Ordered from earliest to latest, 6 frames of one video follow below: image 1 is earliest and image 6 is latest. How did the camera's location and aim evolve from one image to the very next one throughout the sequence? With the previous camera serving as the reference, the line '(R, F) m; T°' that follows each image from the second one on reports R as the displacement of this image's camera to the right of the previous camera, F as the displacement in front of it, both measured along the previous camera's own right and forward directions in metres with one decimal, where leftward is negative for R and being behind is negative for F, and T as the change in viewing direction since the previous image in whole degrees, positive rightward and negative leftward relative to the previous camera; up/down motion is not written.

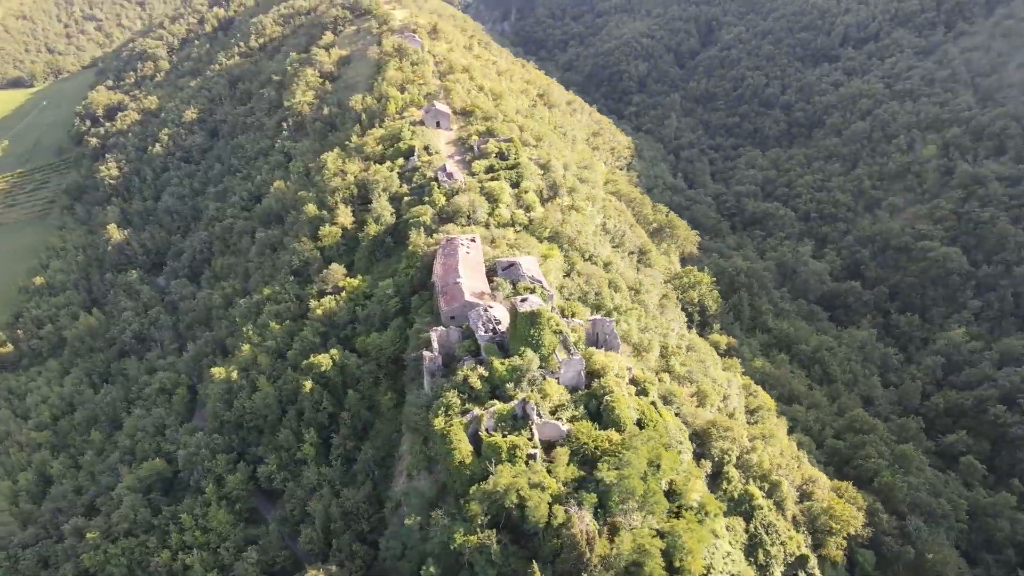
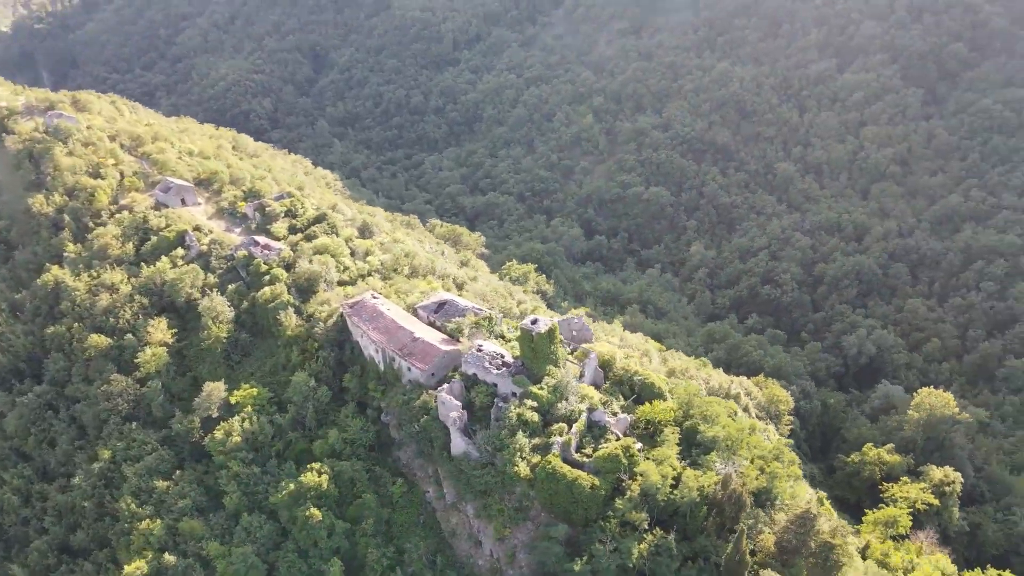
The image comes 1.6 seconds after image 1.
(-16.8, +4.8) m; +31°
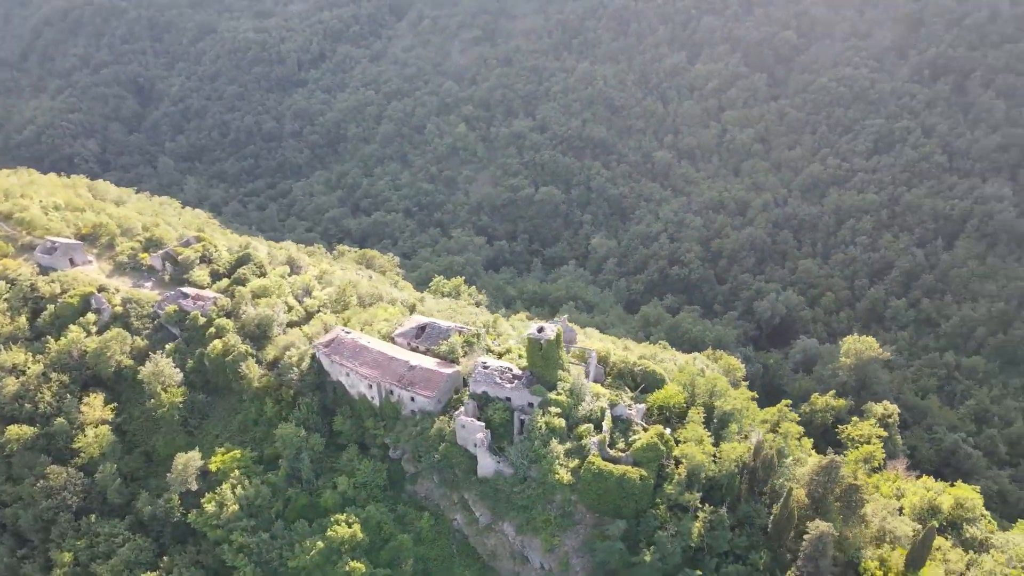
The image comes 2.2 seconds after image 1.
(-7.5, +0.8) m; +13°
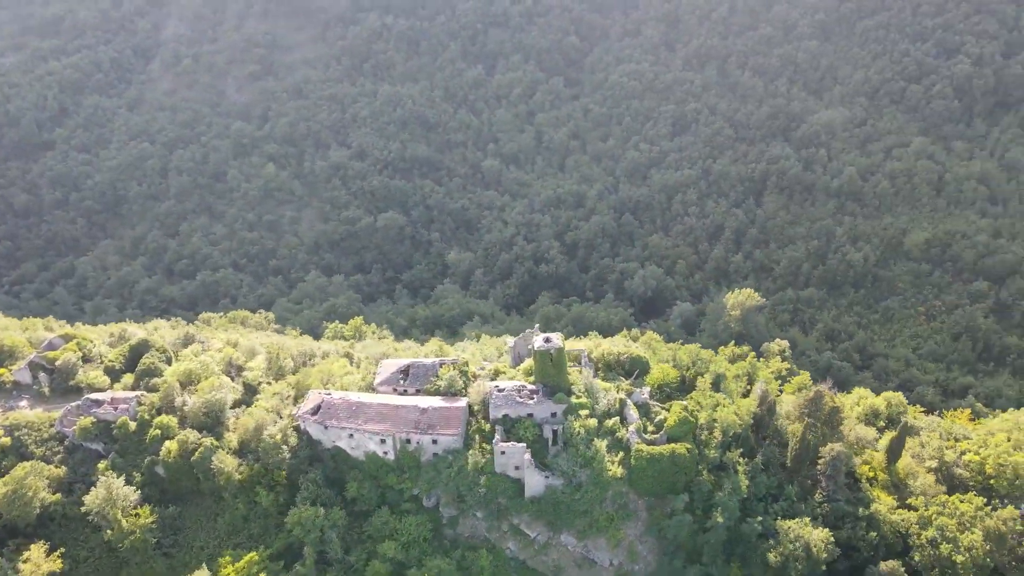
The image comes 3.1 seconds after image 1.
(-11.0, +1.6) m; +20°
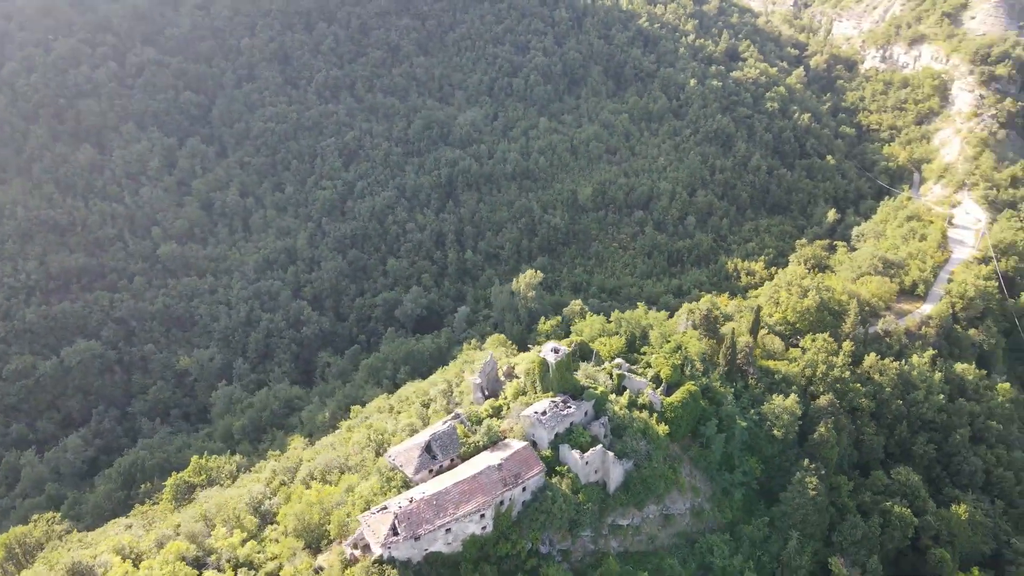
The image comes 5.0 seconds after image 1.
(-19.6, +6.4) m; +36°
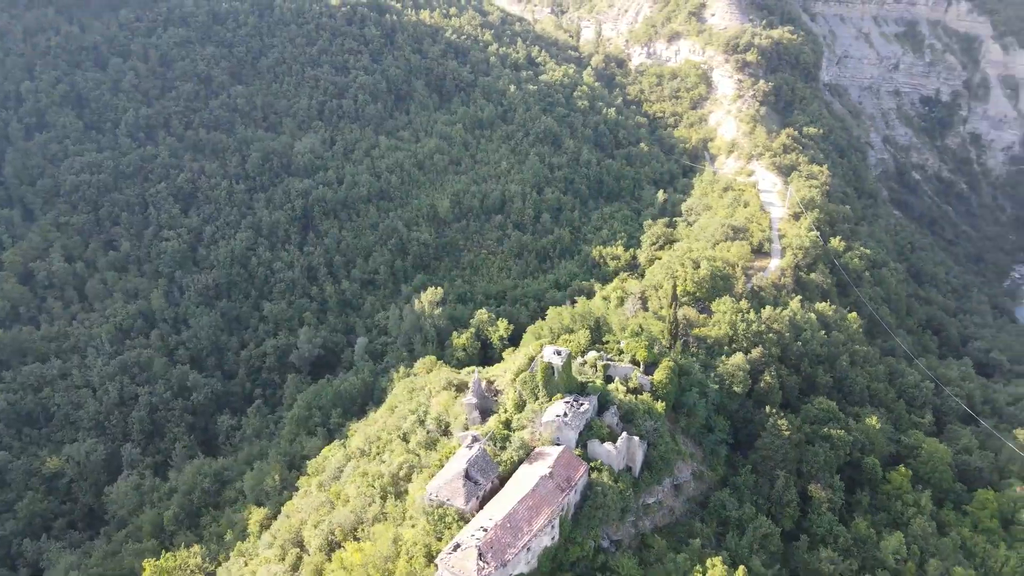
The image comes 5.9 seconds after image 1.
(-10.2, +1.5) m; +17°
